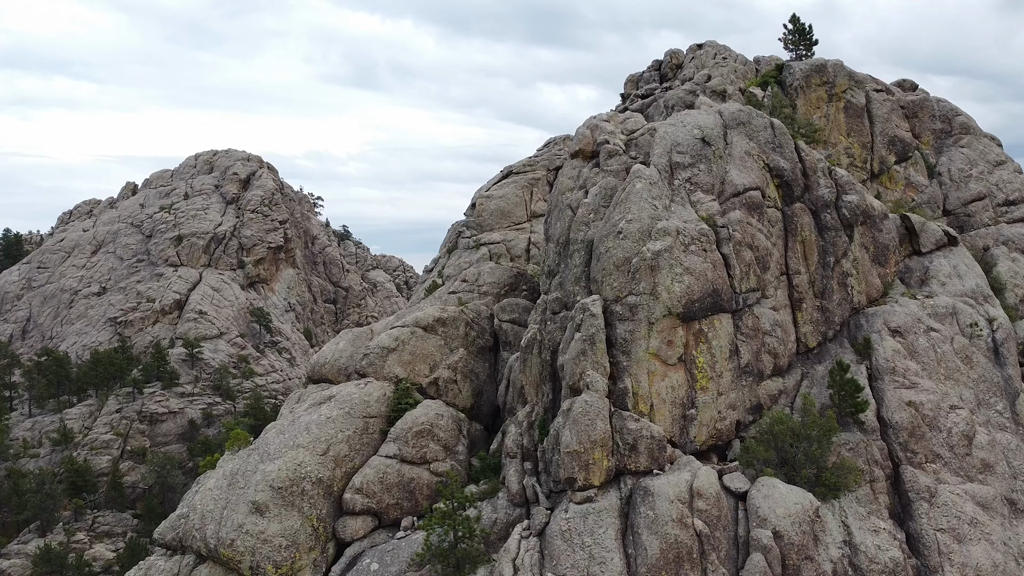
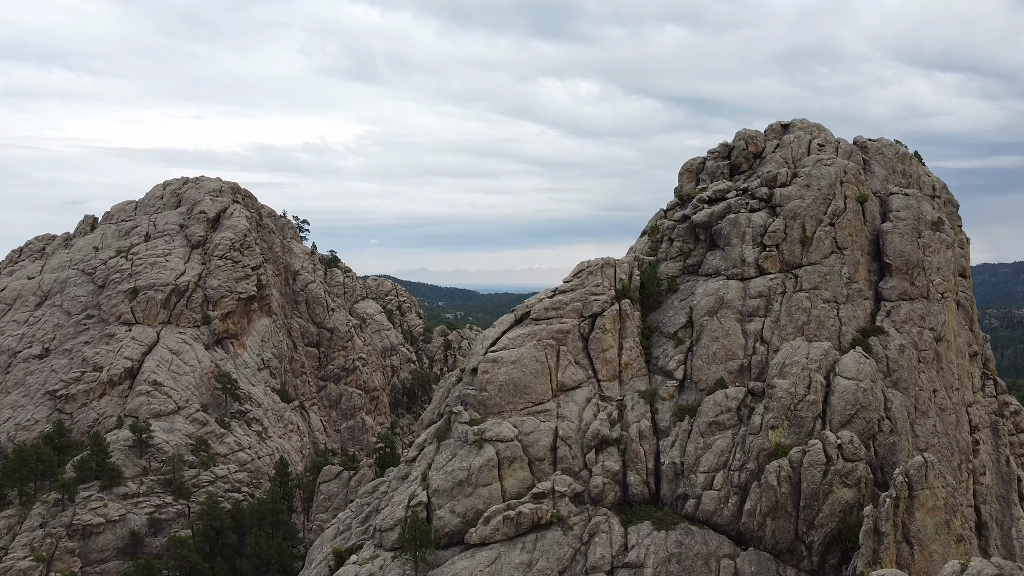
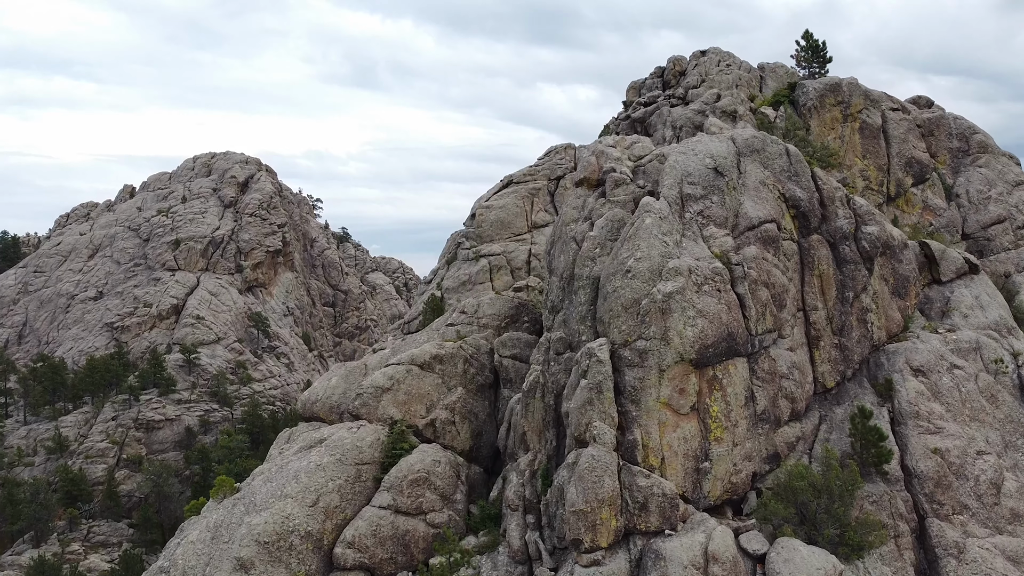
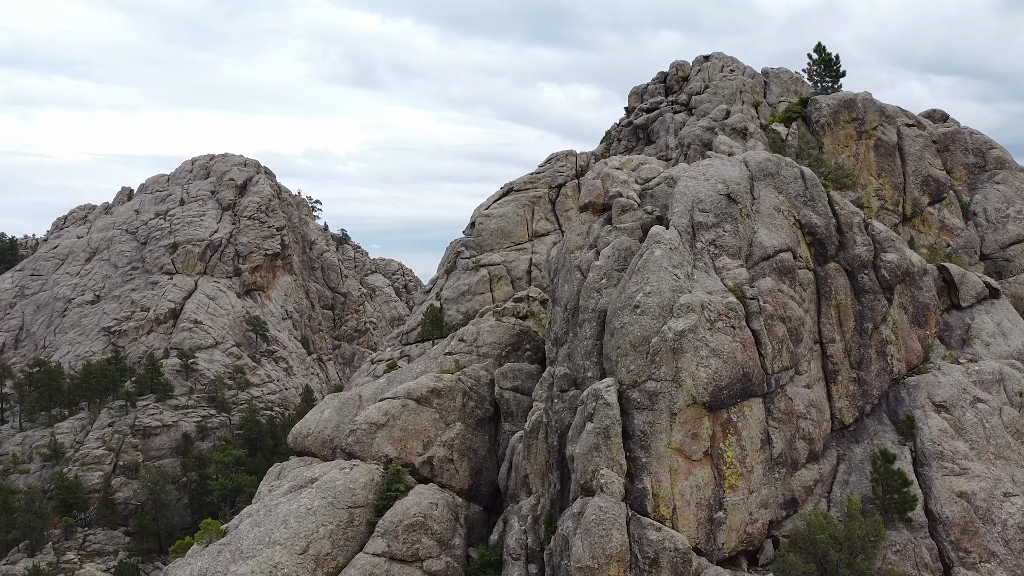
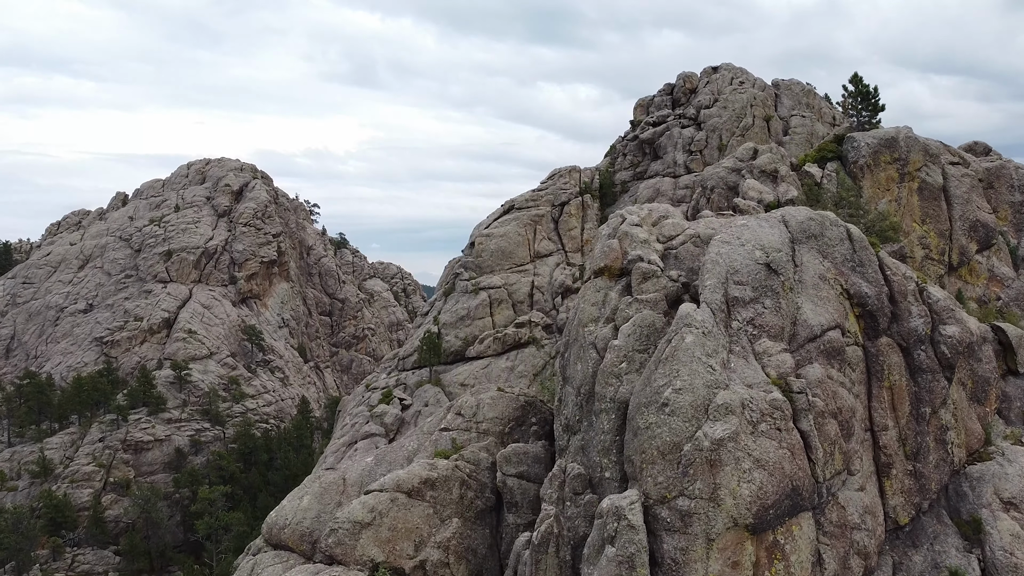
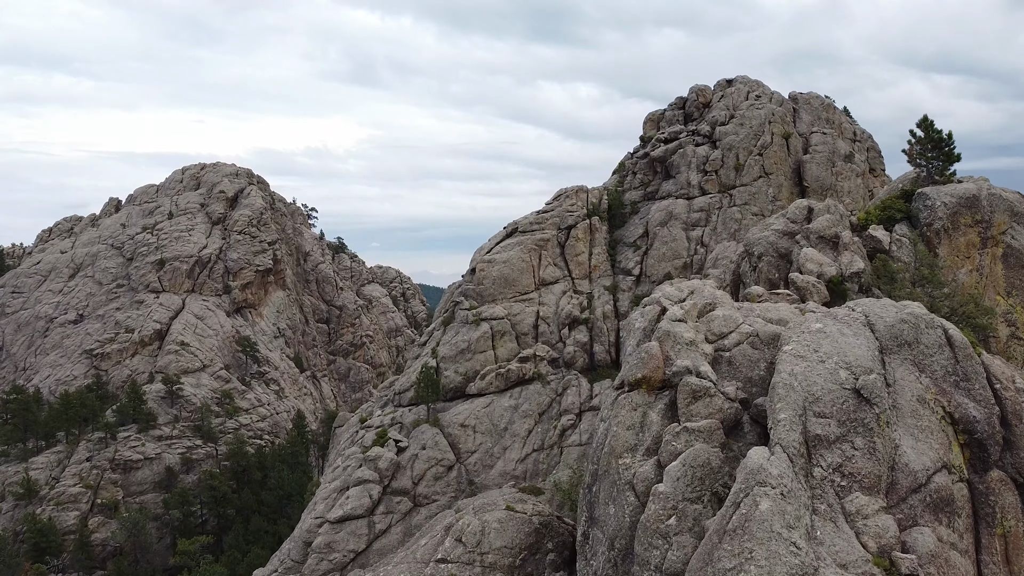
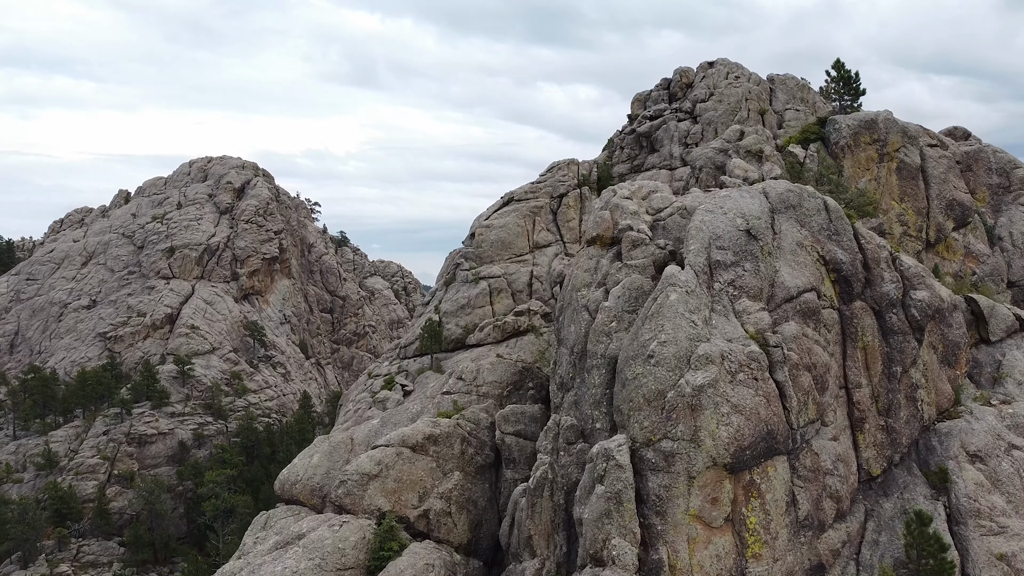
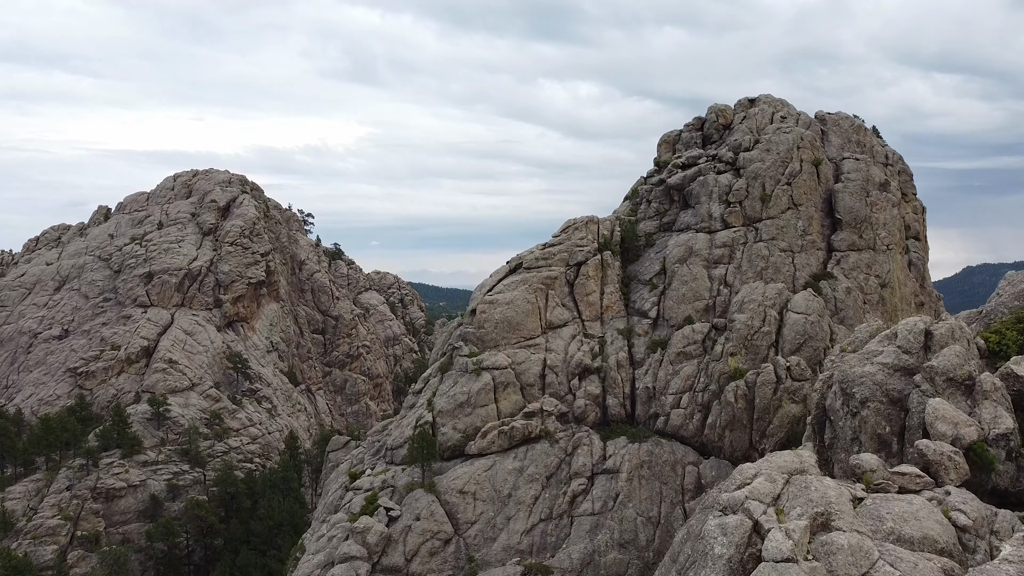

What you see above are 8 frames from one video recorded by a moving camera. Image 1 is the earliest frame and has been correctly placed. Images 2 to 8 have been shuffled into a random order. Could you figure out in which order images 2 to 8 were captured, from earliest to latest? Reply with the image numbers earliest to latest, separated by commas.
3, 4, 7, 5, 6, 8, 2
